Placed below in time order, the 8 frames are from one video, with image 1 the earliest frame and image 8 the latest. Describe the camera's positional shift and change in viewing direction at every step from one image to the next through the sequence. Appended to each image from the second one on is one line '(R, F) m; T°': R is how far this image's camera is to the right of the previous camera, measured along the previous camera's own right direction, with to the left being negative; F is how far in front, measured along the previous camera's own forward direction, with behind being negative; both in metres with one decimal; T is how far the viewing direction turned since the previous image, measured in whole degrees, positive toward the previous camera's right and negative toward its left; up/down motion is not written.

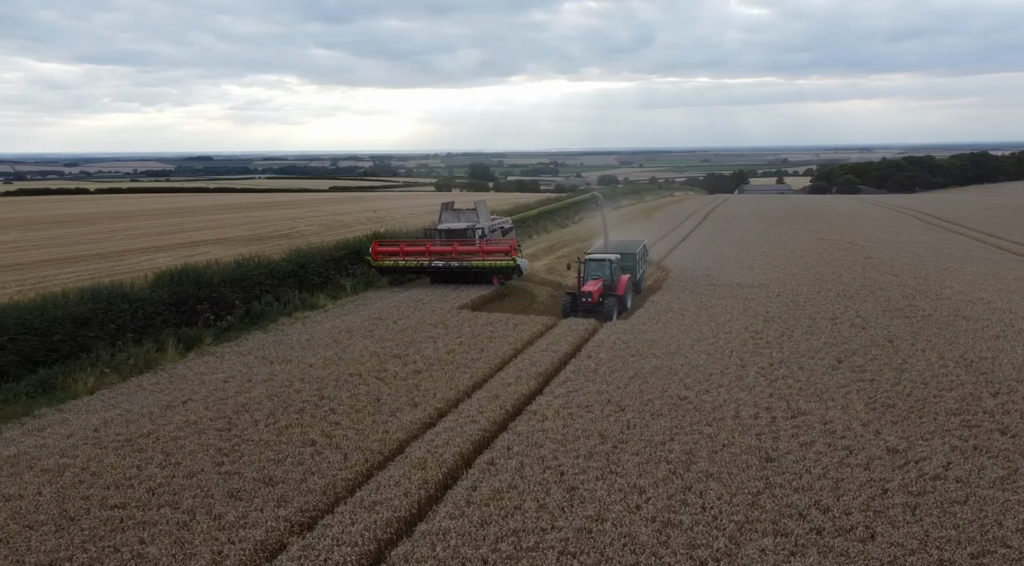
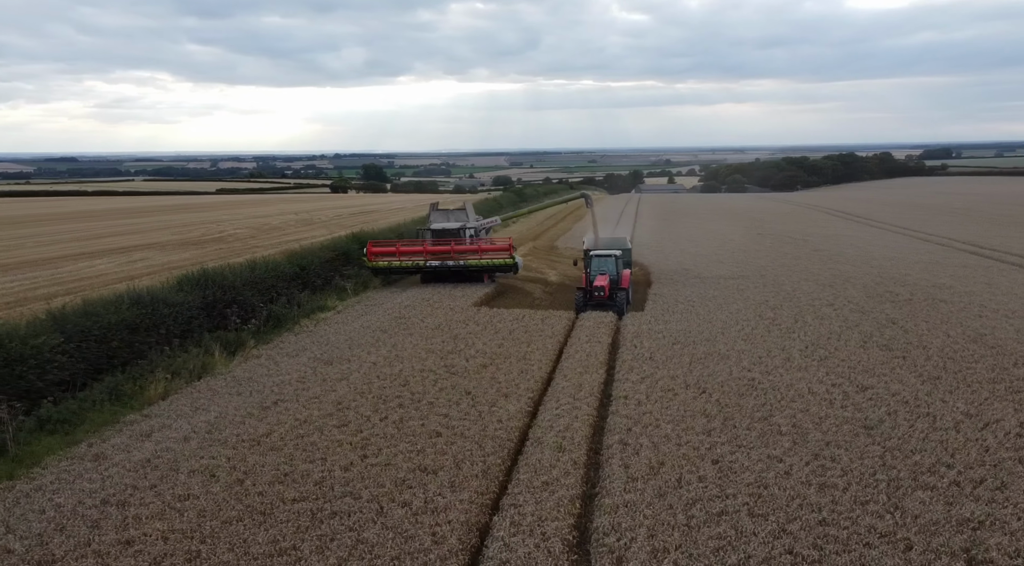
(-2.7, -0.3) m; +7°
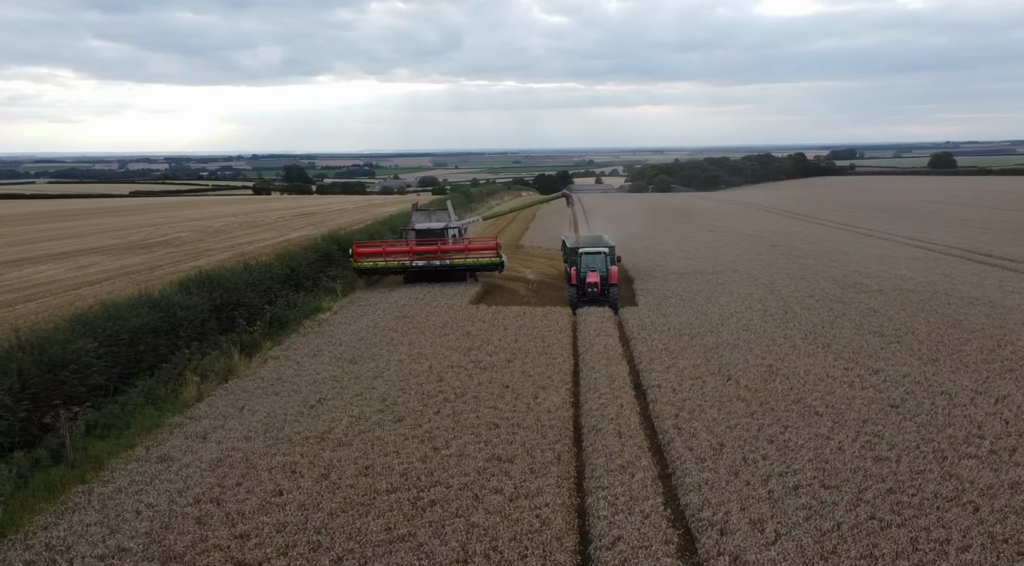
(-1.6, -0.2) m; +5°
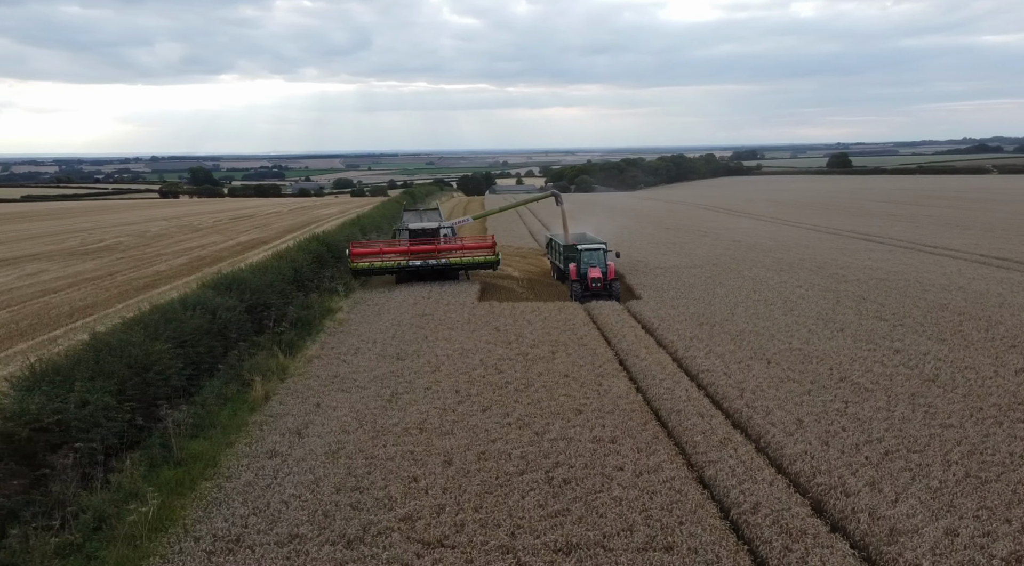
(-2.1, -0.3) m; +5°
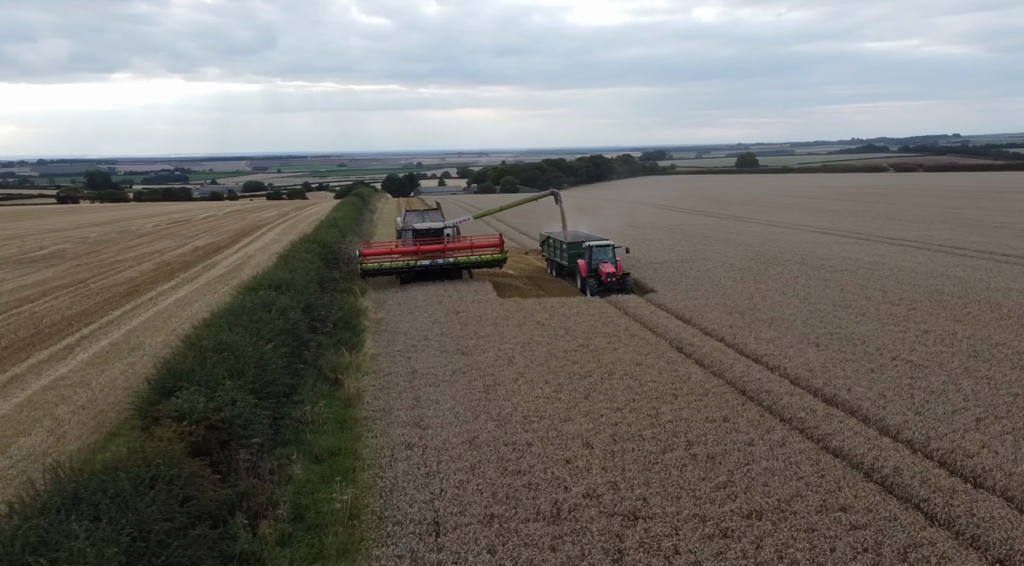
(-2.4, -0.3) m; +5°
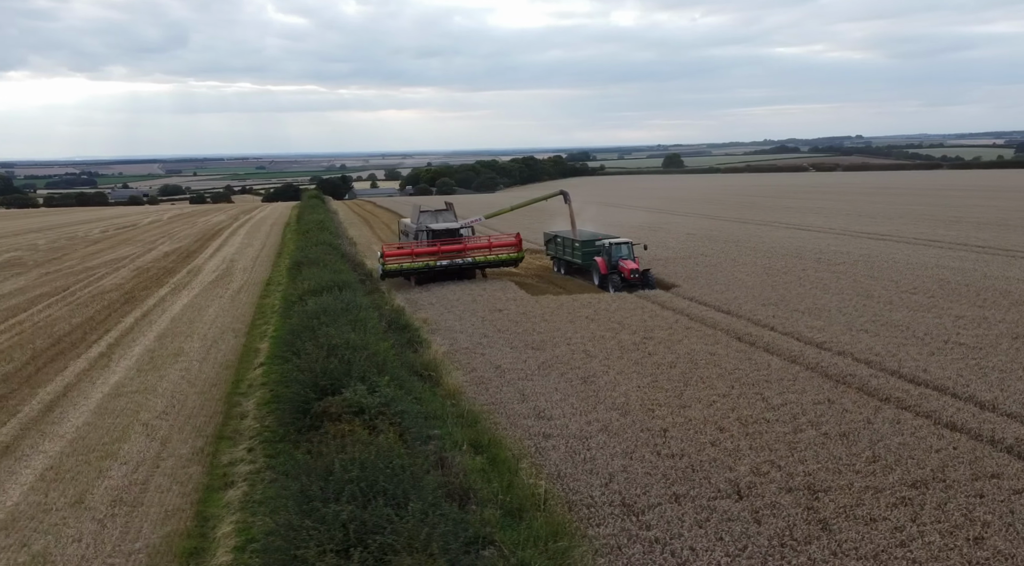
(-2.4, -0.2) m; +4°
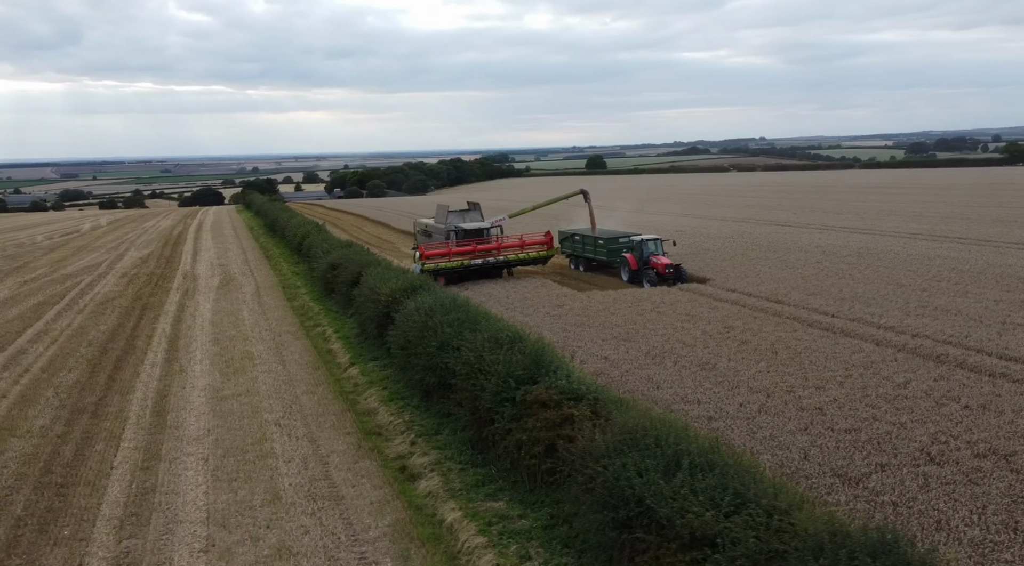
(-3.0, -0.3) m; +4°
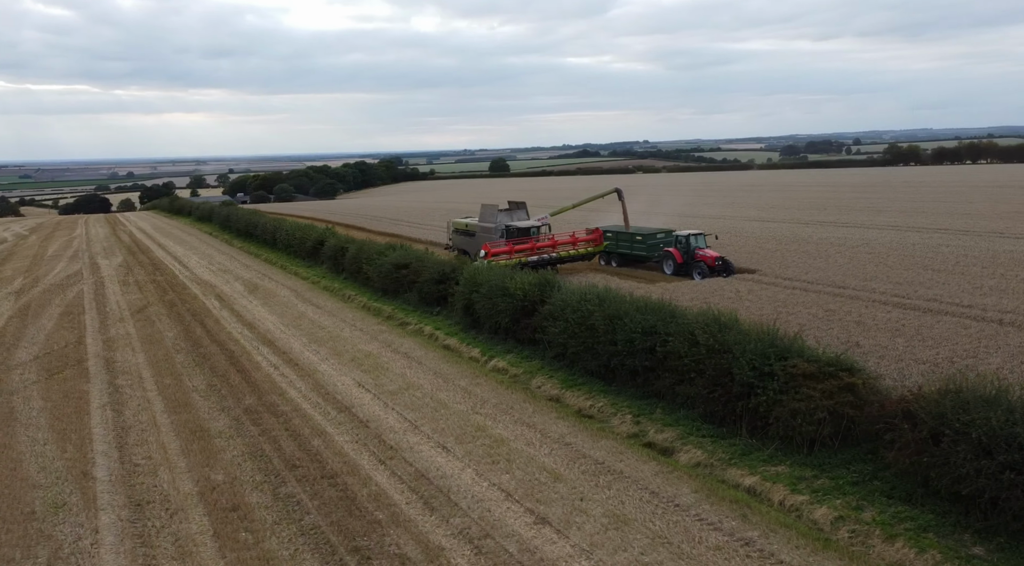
(-4.3, -0.5) m; +5°
